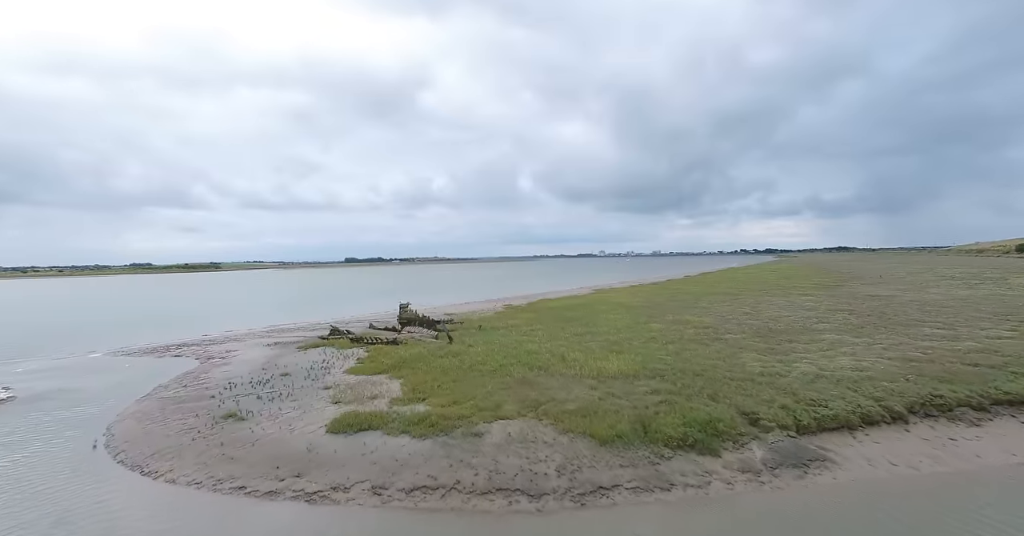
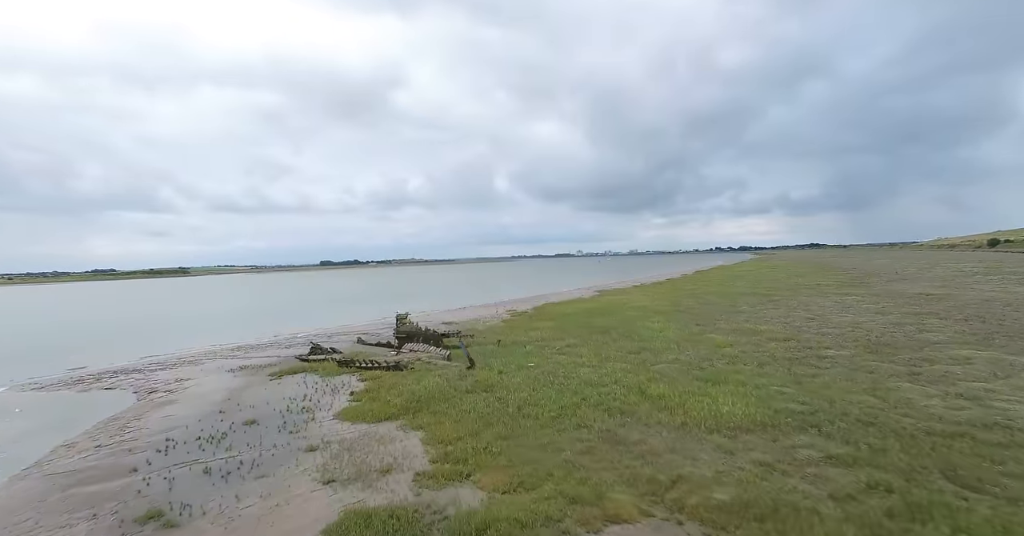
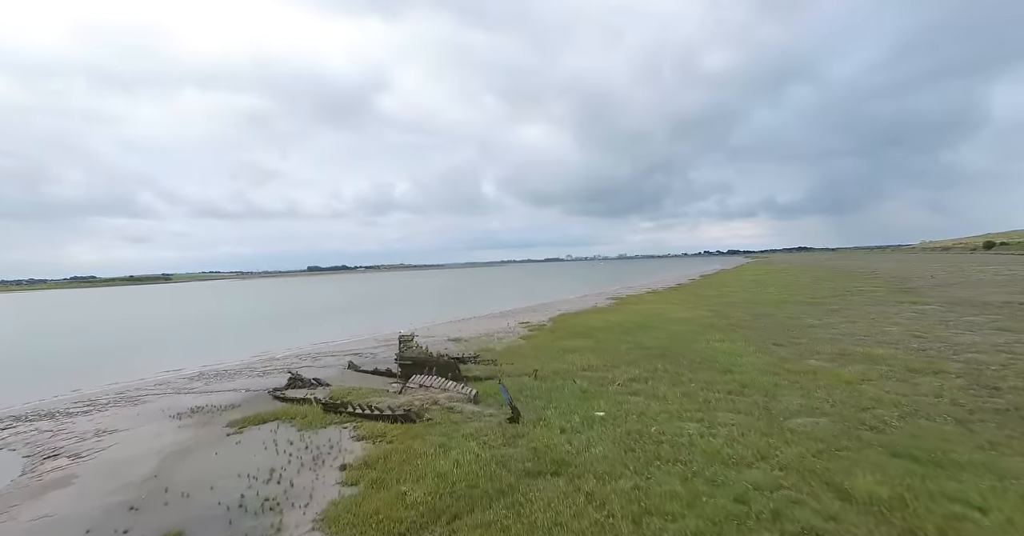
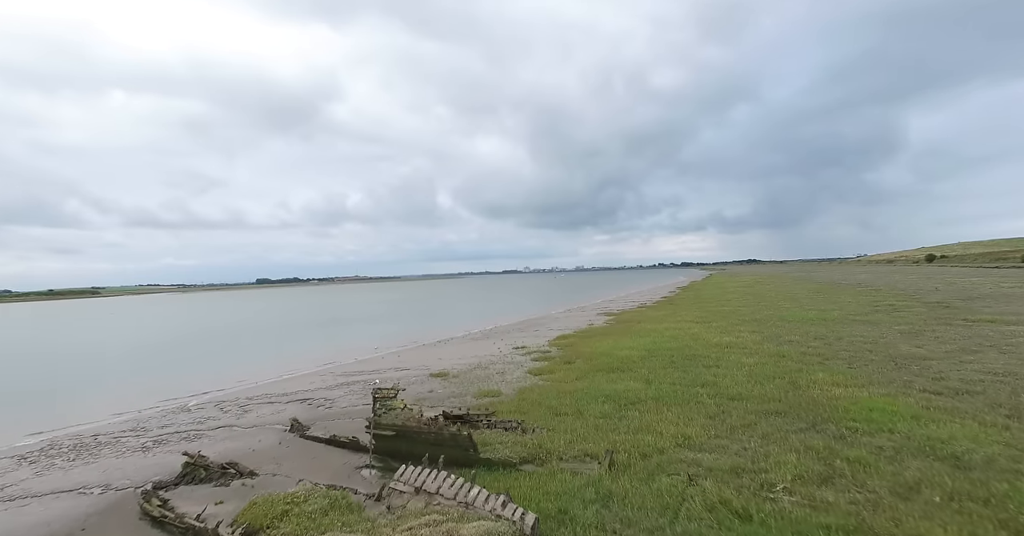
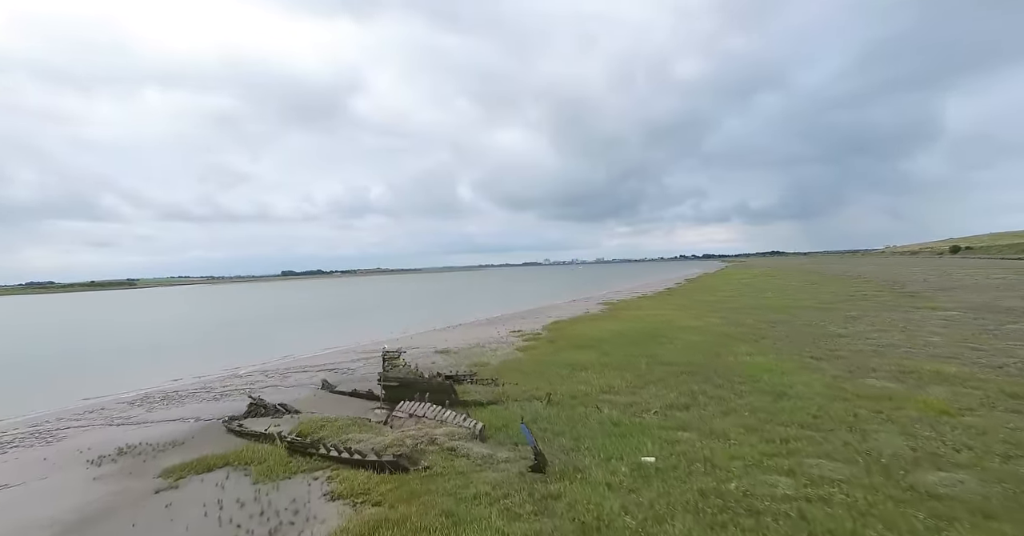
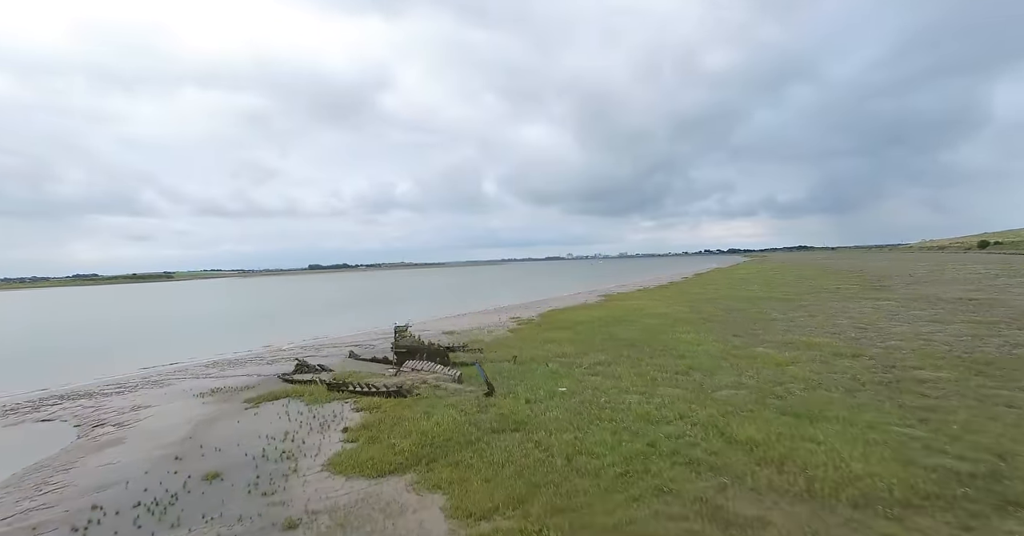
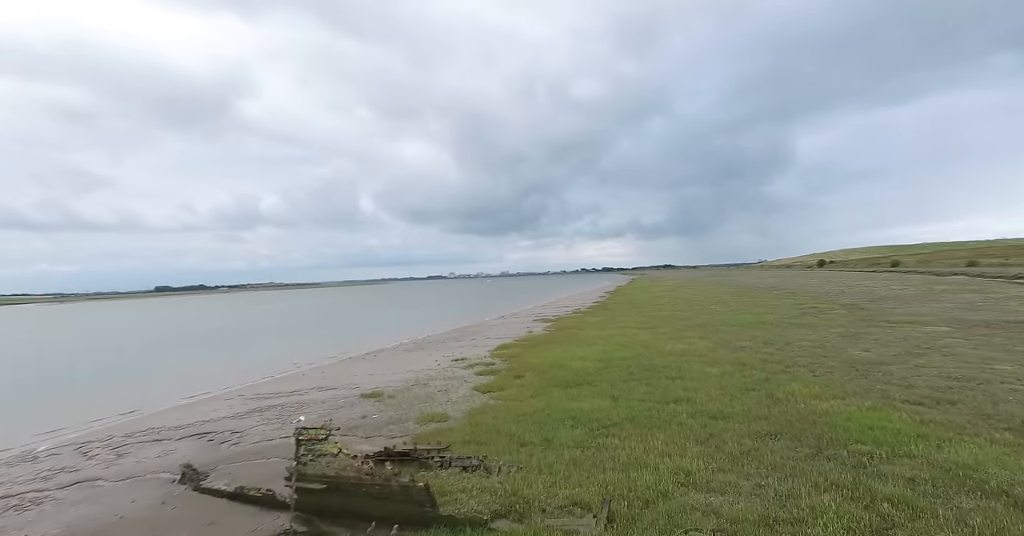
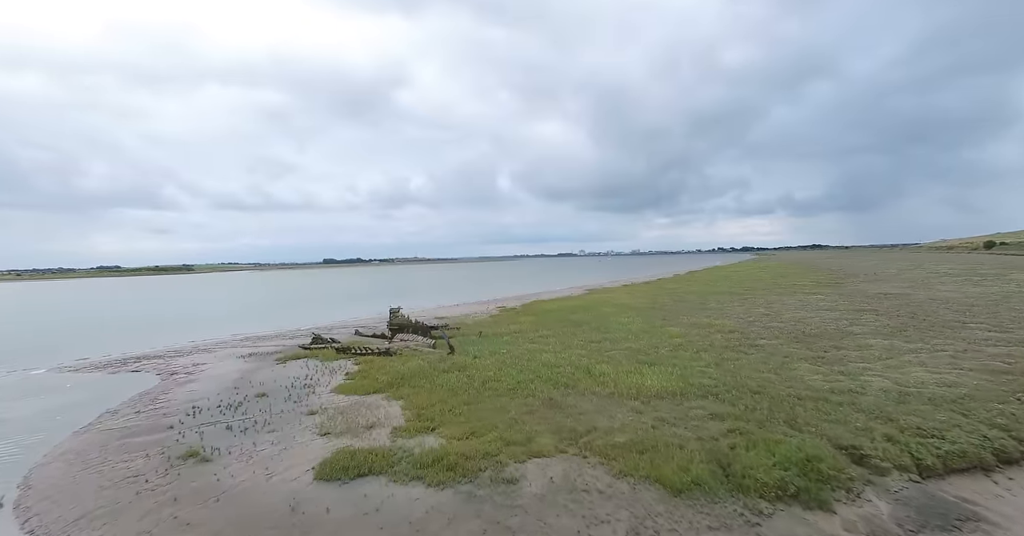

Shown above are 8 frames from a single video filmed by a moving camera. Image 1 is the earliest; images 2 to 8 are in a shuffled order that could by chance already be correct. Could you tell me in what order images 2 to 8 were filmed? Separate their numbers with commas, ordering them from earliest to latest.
8, 2, 6, 3, 5, 4, 7
